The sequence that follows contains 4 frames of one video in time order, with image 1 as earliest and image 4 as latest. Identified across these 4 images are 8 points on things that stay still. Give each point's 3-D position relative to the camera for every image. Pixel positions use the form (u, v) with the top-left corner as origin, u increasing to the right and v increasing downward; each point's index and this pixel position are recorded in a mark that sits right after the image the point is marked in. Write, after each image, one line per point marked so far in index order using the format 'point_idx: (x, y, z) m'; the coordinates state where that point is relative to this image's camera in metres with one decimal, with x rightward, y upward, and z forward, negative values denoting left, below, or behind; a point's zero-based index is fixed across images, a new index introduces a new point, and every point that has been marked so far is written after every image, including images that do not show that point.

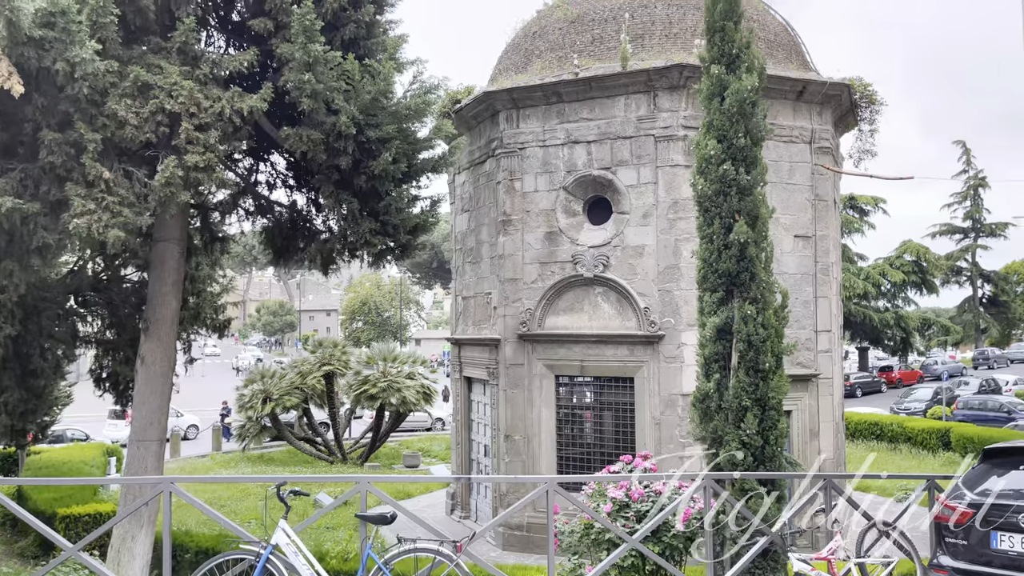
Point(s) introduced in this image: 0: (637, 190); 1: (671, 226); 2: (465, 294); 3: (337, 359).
0: (+1.9, +1.5, +12.3) m
1: (+2.3, +0.9, +12.0) m
2: (-0.9, -0.1, +14.8) m
3: (-4.2, -1.7, +19.5) m
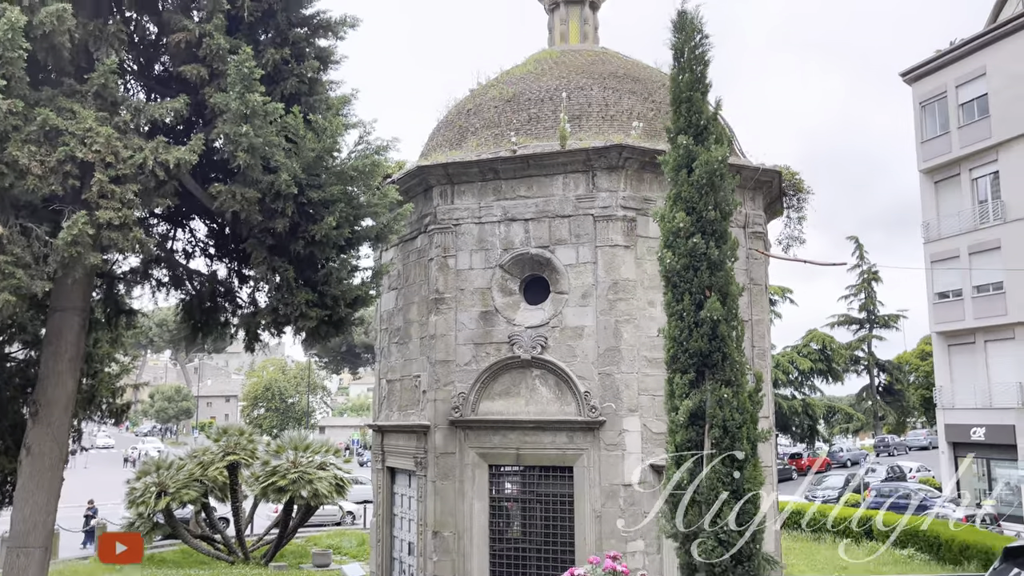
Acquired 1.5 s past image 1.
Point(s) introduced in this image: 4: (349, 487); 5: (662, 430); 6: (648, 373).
0: (+0.9, +0.3, +11.9) m
1: (+1.4, -0.3, +11.6) m
2: (-2.1, -1.5, +13.9) m
3: (-6.0, -3.6, +18.0) m
4: (-4.0, -4.7, +19.5) m
5: (+2.1, -2.0, +11.7) m
6: (+2.0, -1.2, +11.7) m
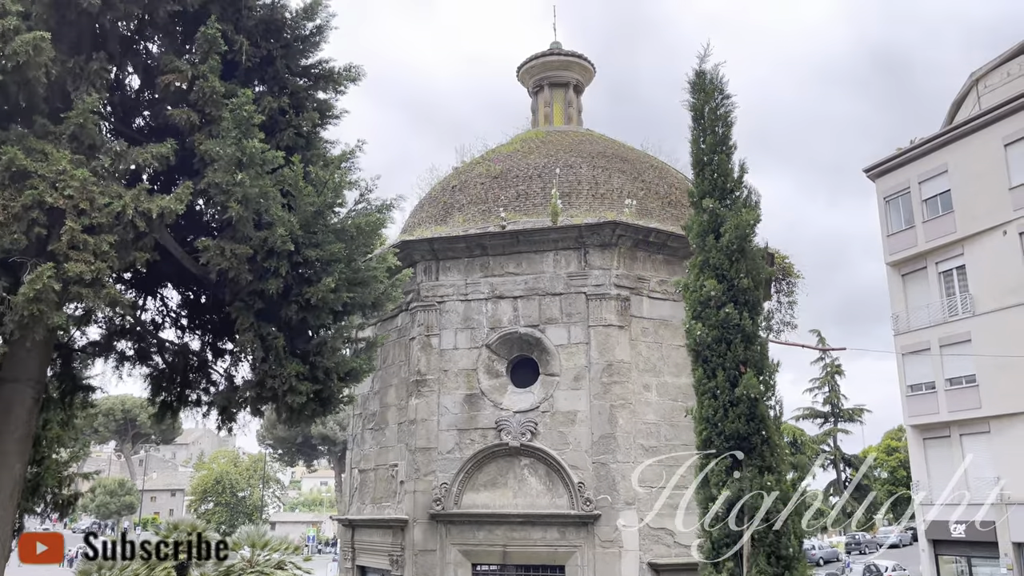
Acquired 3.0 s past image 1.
0: (+0.8, -0.9, +11.3) m
1: (+1.3, -1.4, +11.0) m
2: (-2.4, -2.8, +12.9) m
3: (-6.5, -5.3, +16.6) m
4: (-4.6, -6.6, +18.1) m
5: (+2.0, -3.2, +10.9) m
6: (+1.8, -2.4, +11.0) m
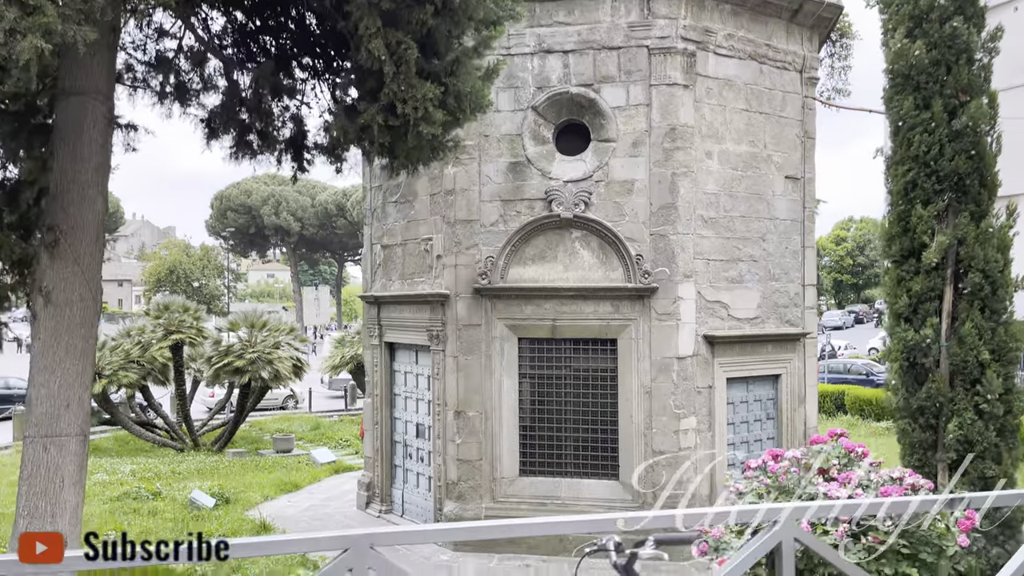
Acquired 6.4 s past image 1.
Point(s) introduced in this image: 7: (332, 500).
0: (+1.4, +2.2, +10.2) m
1: (+1.9, +1.6, +10.1) m
2: (-1.9, +0.7, +12.1) m
3: (-6.2, -0.8, +15.9) m
4: (-4.5, -1.7, +17.8) m
5: (+2.6, -0.1, +10.5) m
6: (+2.4, +0.7, +10.4) m
7: (-2.9, -3.4, +13.1) m
